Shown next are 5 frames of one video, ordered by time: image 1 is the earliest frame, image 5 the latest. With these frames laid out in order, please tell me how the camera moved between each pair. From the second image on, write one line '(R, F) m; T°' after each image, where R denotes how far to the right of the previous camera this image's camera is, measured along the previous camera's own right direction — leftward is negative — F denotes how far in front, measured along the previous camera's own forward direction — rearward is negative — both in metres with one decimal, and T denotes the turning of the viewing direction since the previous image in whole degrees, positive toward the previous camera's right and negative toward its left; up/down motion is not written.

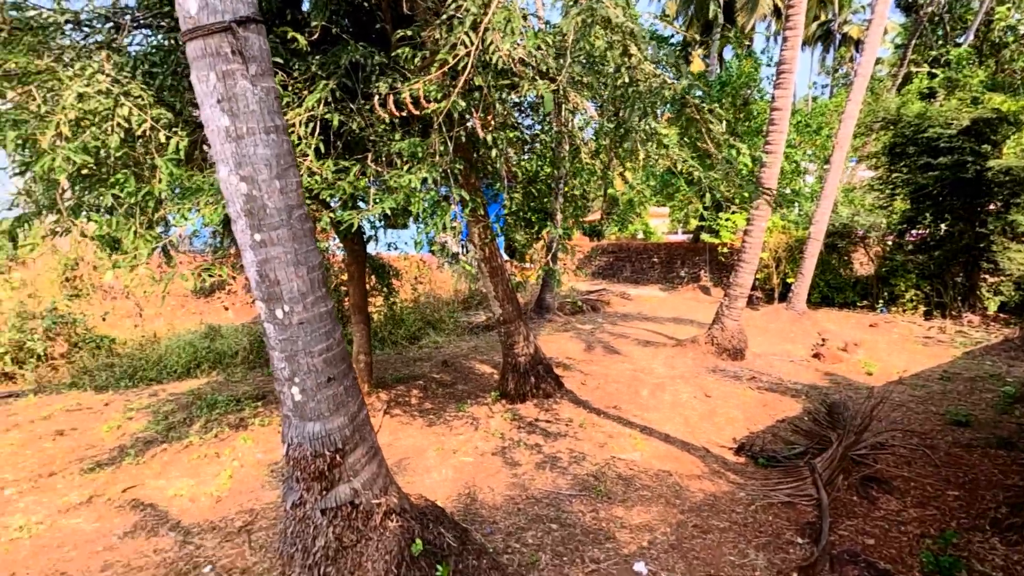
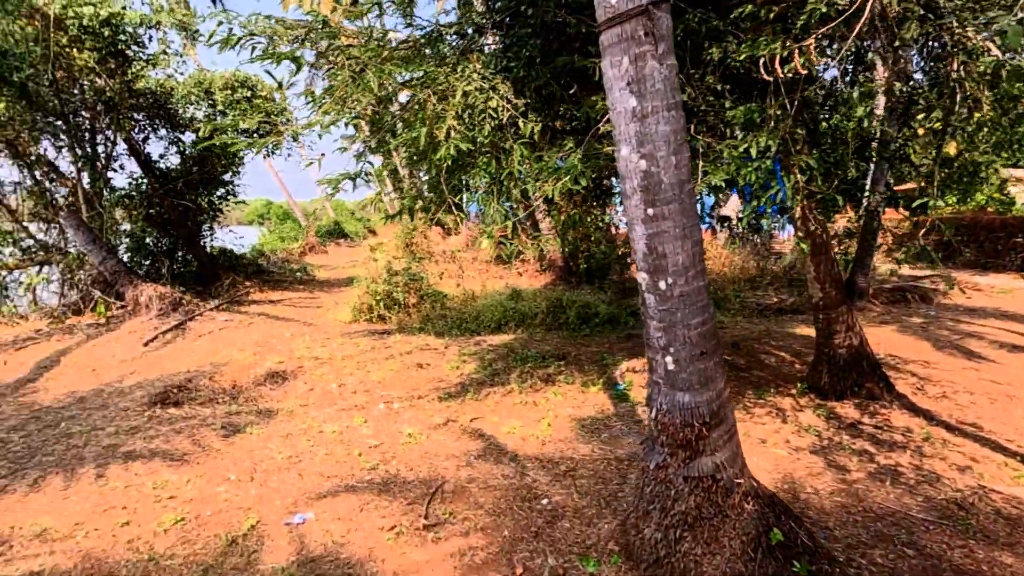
(-0.5, -0.1) m; -27°
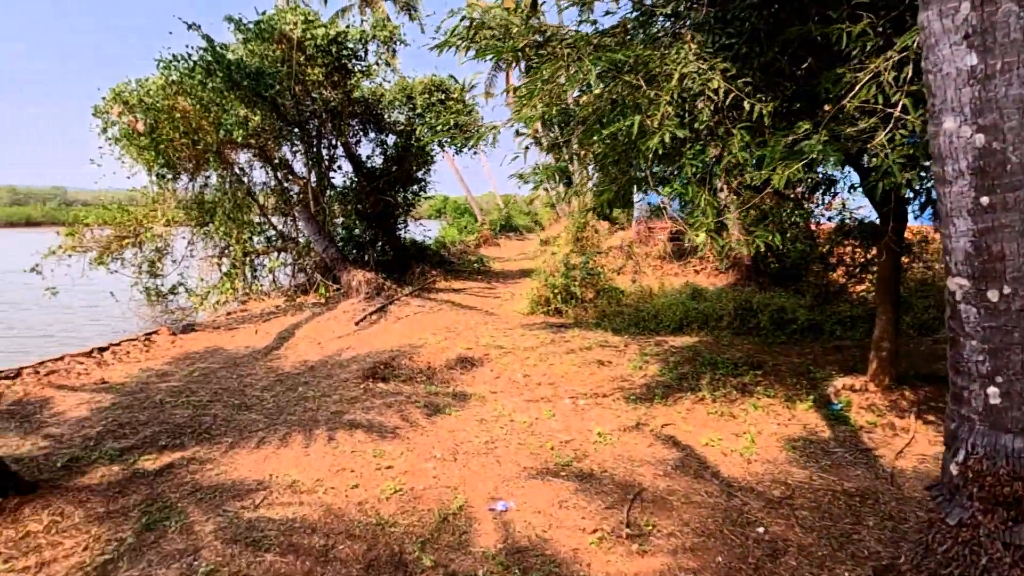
(-0.3, +0.1) m; -17°
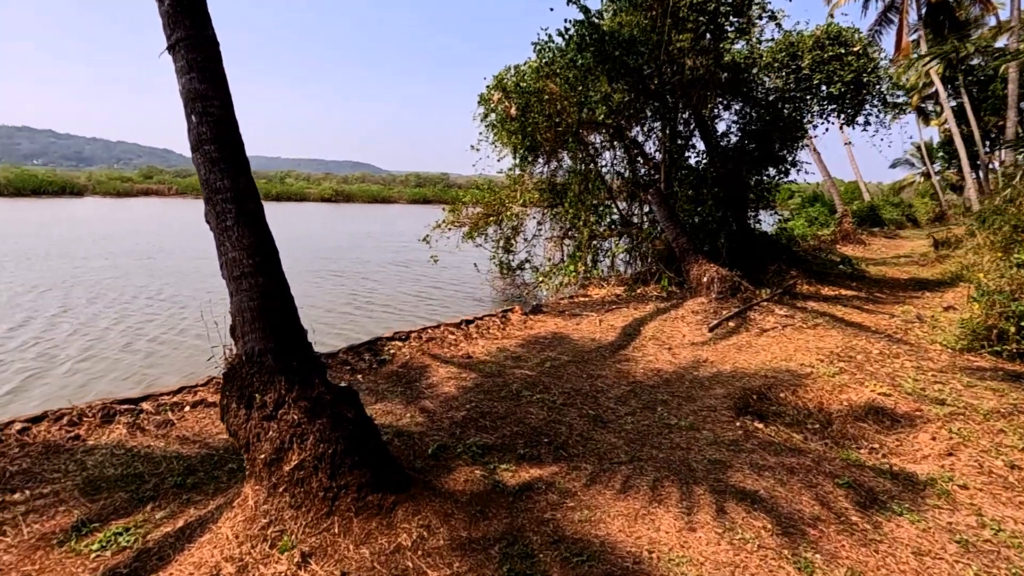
(-1.0, +1.1) m; -32°
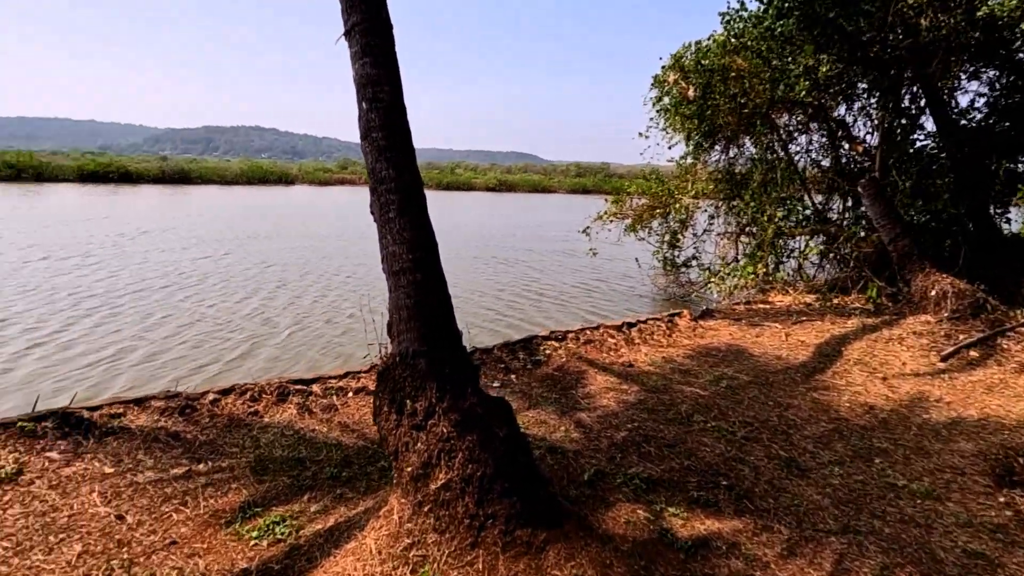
(-0.2, +0.5) m; -16°
